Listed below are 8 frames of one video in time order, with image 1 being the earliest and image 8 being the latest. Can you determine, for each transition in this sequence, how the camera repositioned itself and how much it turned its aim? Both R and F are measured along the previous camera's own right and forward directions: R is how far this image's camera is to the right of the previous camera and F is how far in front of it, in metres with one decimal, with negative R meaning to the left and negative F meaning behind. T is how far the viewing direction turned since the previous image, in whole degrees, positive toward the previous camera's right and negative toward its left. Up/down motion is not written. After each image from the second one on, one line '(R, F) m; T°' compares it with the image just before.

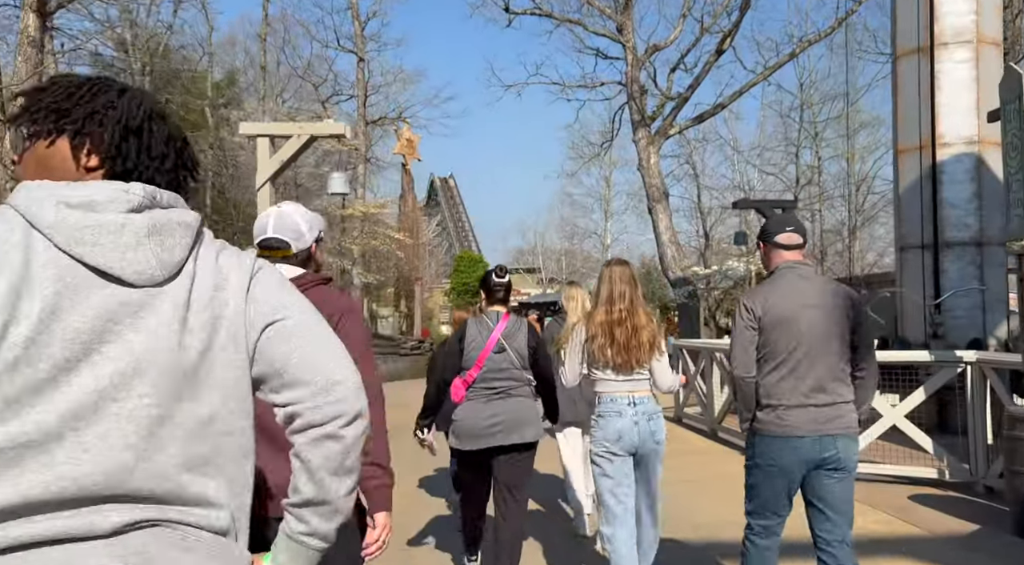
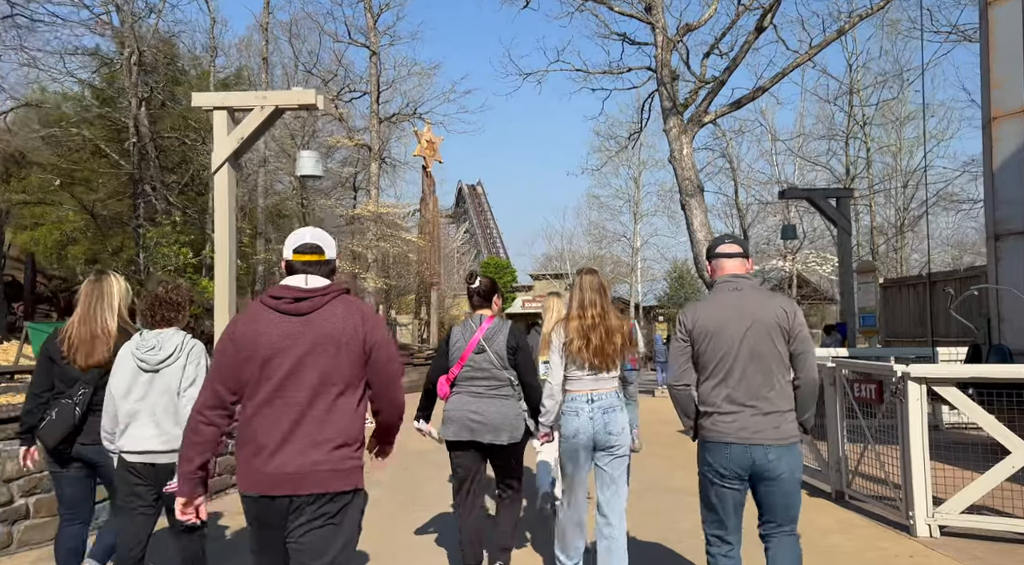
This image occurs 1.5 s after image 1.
(+0.2, +1.5) m; -2°
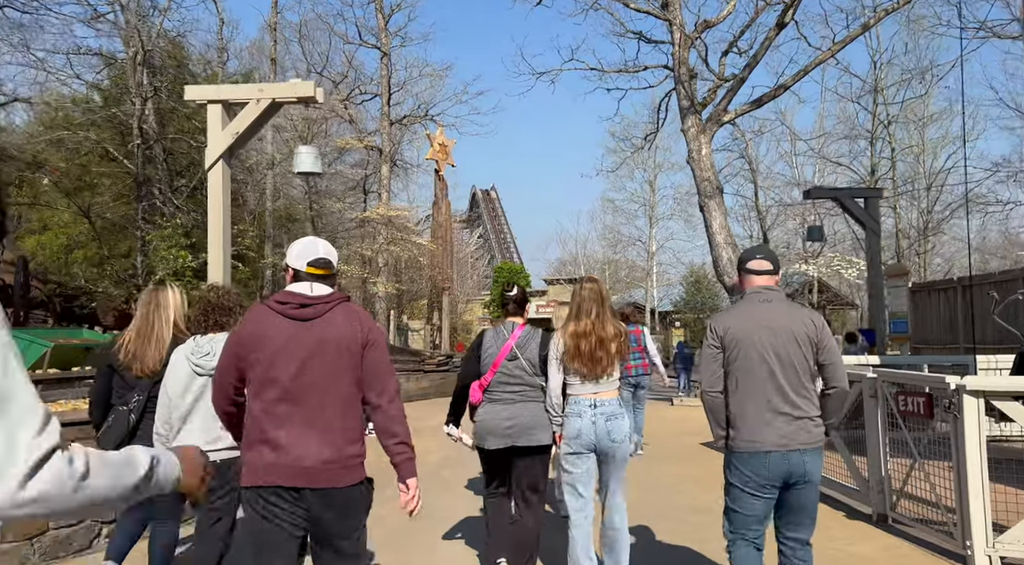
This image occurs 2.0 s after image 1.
(0.0, +0.5) m; -1°
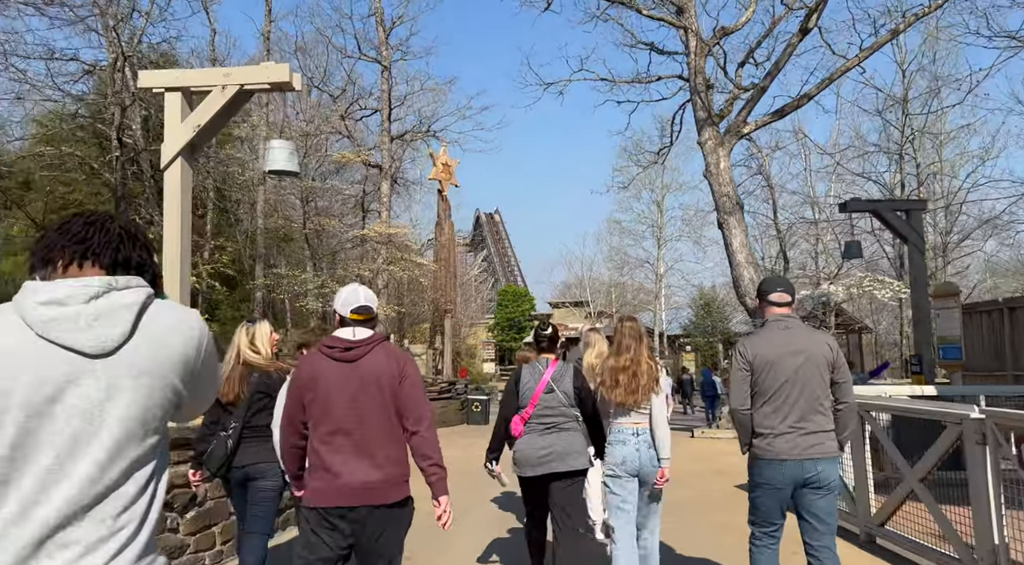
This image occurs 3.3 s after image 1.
(-0.1, +1.0) m; 0°
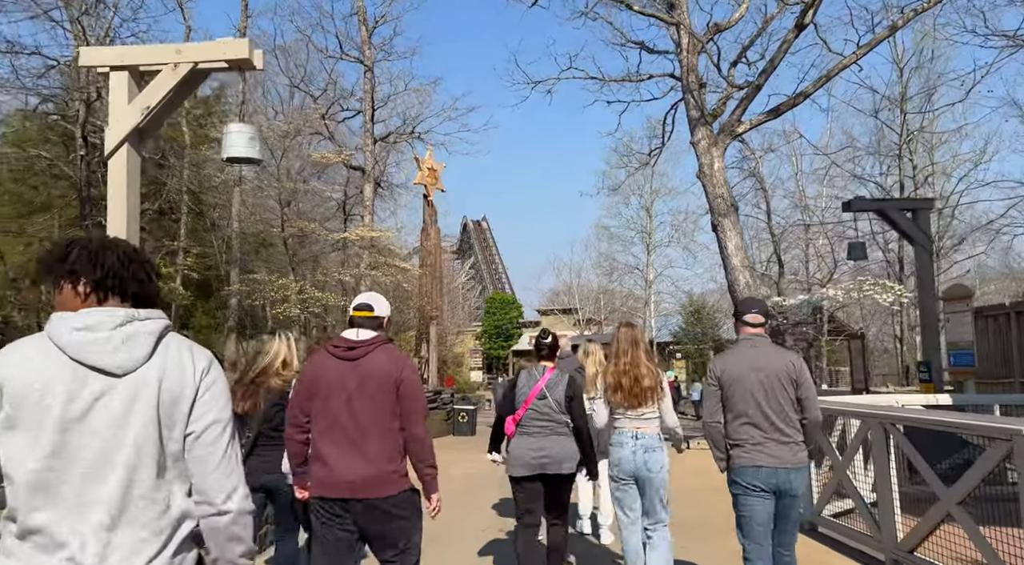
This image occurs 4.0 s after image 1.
(0.0, +0.6) m; +1°
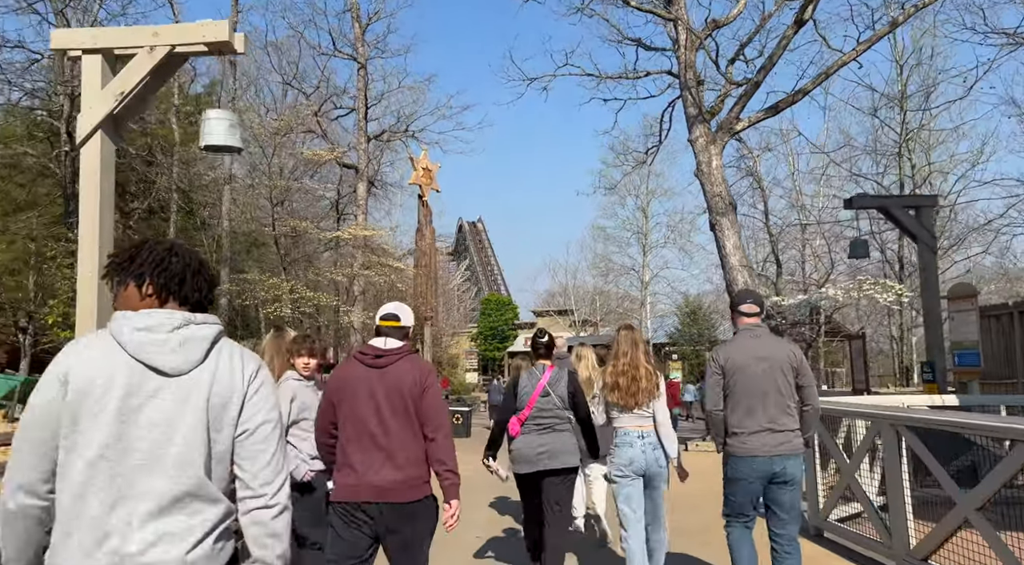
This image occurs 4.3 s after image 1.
(0.0, +0.2) m; 0°
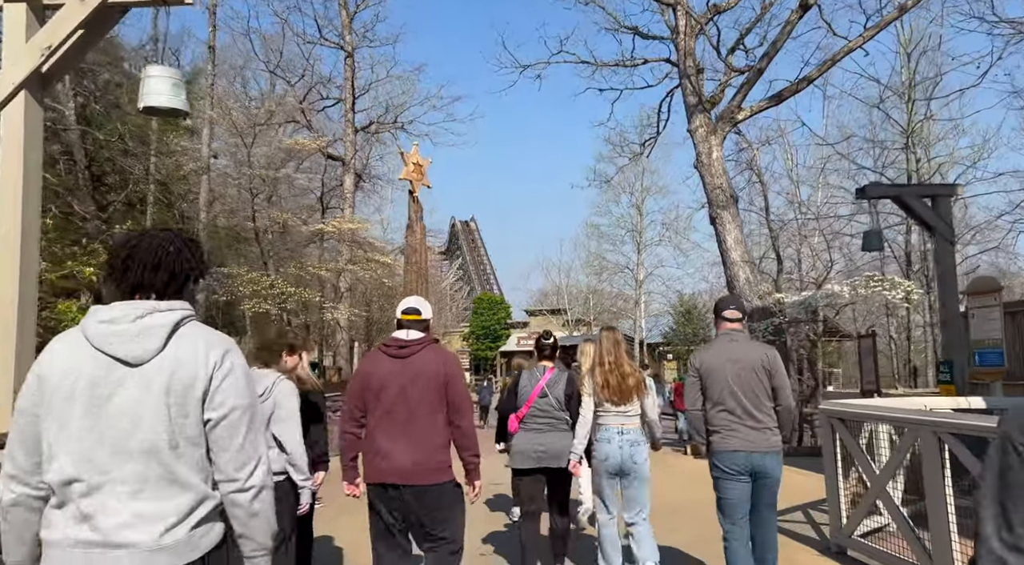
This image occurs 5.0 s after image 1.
(0.0, +0.6) m; +1°
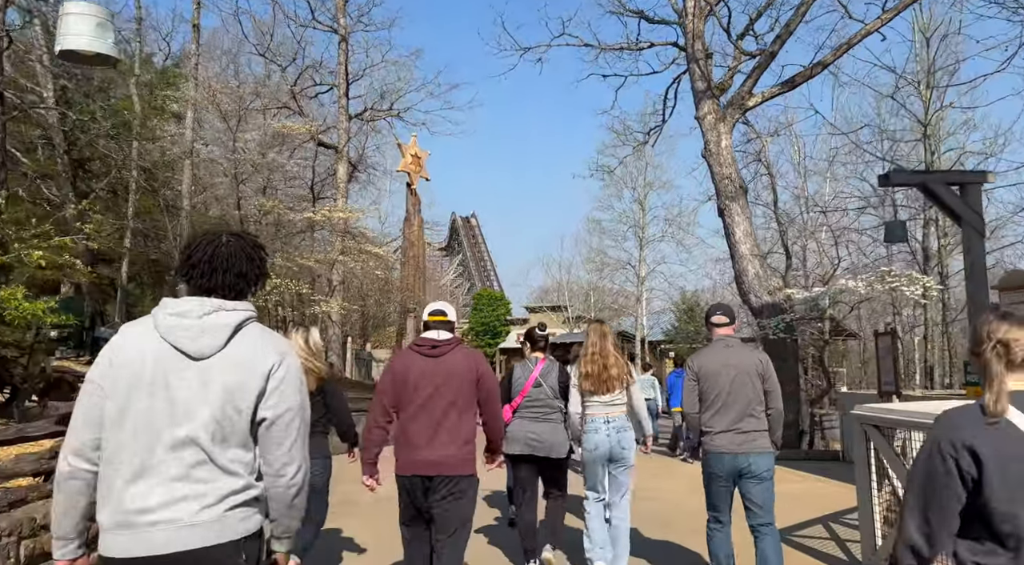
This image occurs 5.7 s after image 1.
(+0.1, +0.7) m; 0°
